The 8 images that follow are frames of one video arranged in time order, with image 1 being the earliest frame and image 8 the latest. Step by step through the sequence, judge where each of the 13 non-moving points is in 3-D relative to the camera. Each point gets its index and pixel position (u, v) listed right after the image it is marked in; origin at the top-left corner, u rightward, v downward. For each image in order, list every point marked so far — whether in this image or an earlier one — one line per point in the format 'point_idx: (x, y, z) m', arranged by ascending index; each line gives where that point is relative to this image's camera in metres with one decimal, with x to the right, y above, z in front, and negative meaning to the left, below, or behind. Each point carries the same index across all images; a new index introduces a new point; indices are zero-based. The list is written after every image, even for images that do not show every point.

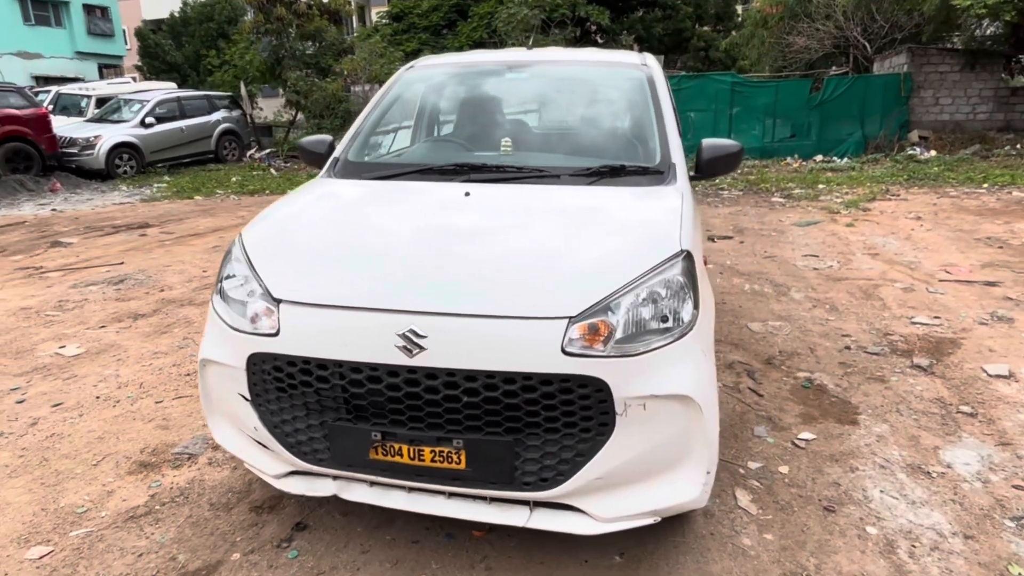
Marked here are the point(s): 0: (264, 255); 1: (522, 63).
0: (-0.9, +0.1, +2.2) m
1: (0.0, +1.2, +3.4) m
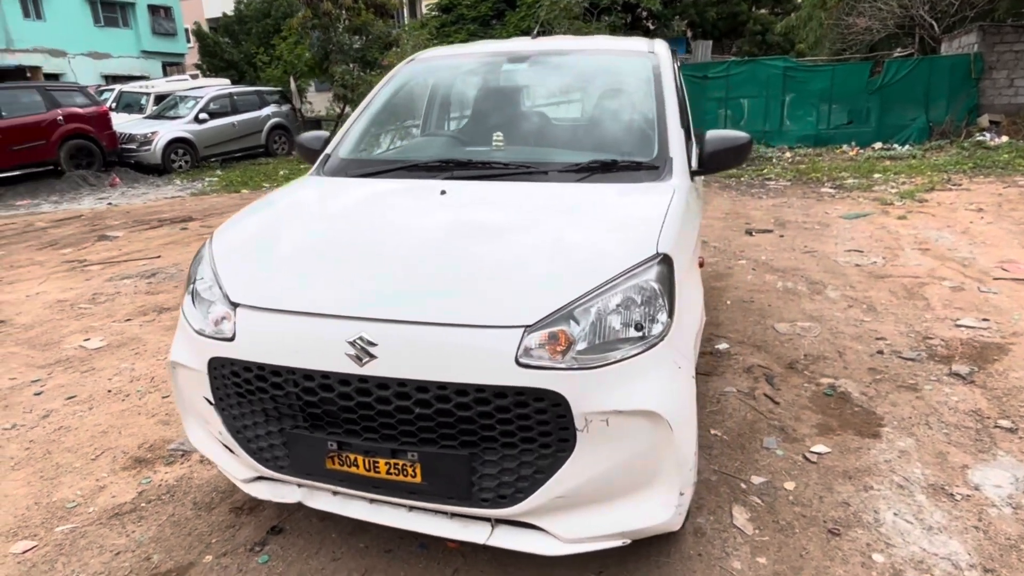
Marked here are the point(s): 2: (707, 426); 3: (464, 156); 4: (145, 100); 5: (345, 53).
0: (-1.0, +0.1, +2.1) m
1: (0.0, +1.2, +3.3) m
2: (+0.9, -0.7, +3.1) m
3: (-0.3, +0.6, +2.8) m
4: (-10.0, +5.1, +17.5) m
5: (-4.5, +6.3, +17.1) m
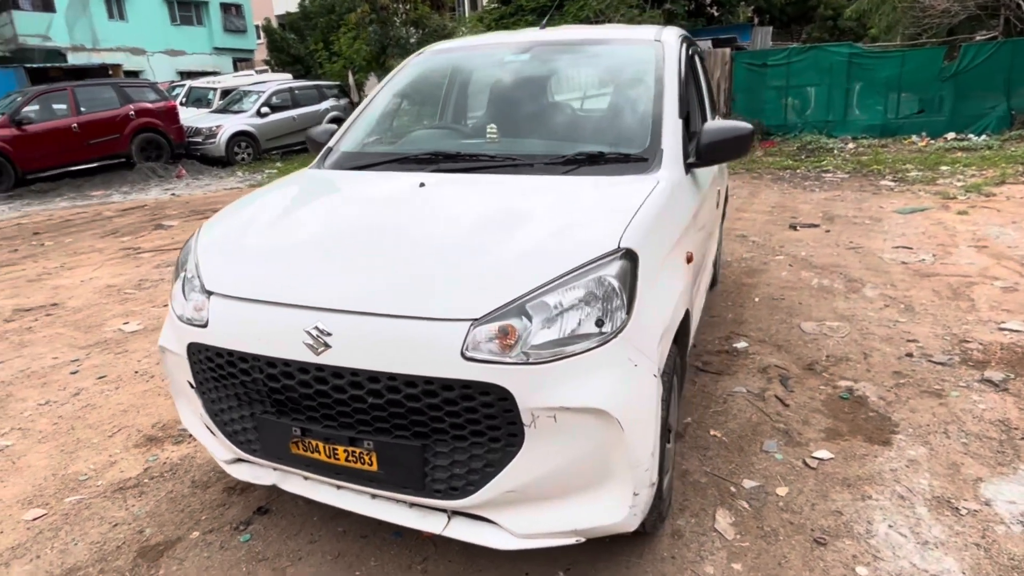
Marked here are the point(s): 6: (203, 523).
0: (-1.1, +0.1, +2.2) m
1: (+0.1, +1.3, +3.3) m
2: (+0.9, -0.7, +3.0) m
3: (-0.3, +0.6, +2.9) m
4: (-8.6, +5.5, +18.3) m
5: (-3.0, +6.6, +17.4) m
6: (-1.2, -0.9, +2.4) m
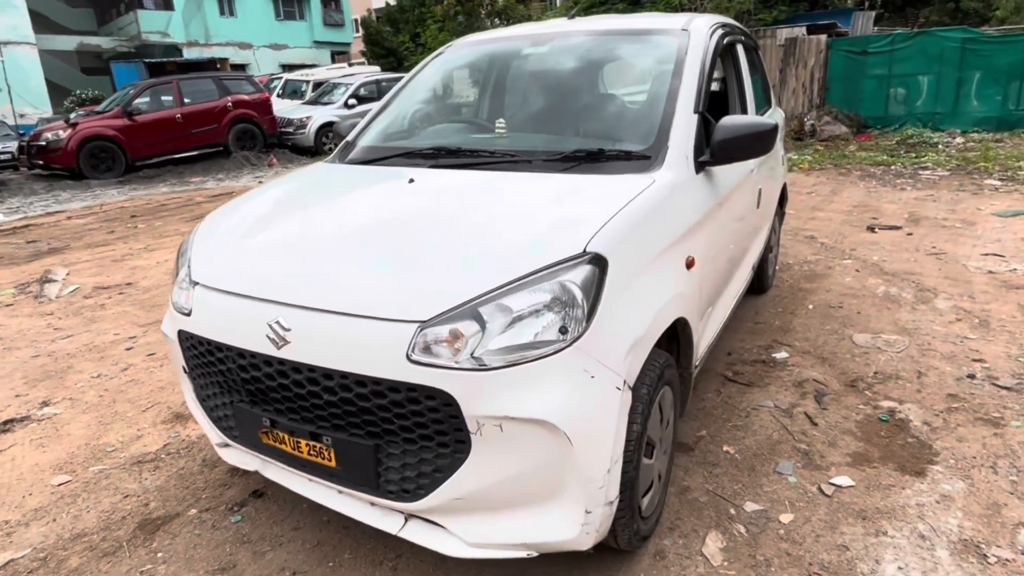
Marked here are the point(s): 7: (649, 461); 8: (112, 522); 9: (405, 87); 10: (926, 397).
0: (-1.1, +0.2, +2.3) m
1: (+0.2, +1.3, +3.2) m
2: (+0.9, -0.7, +2.8) m
3: (-0.3, +0.6, +2.8) m
4: (-6.2, +6.0, +19.1) m
5: (-0.8, +6.8, +17.5) m
6: (-1.2, -0.8, +2.5) m
7: (+0.5, -0.6, +2.1) m
8: (-1.5, -0.9, +2.4) m
9: (-0.6, +1.1, +3.4) m
10: (+2.0, -0.5, +3.1) m
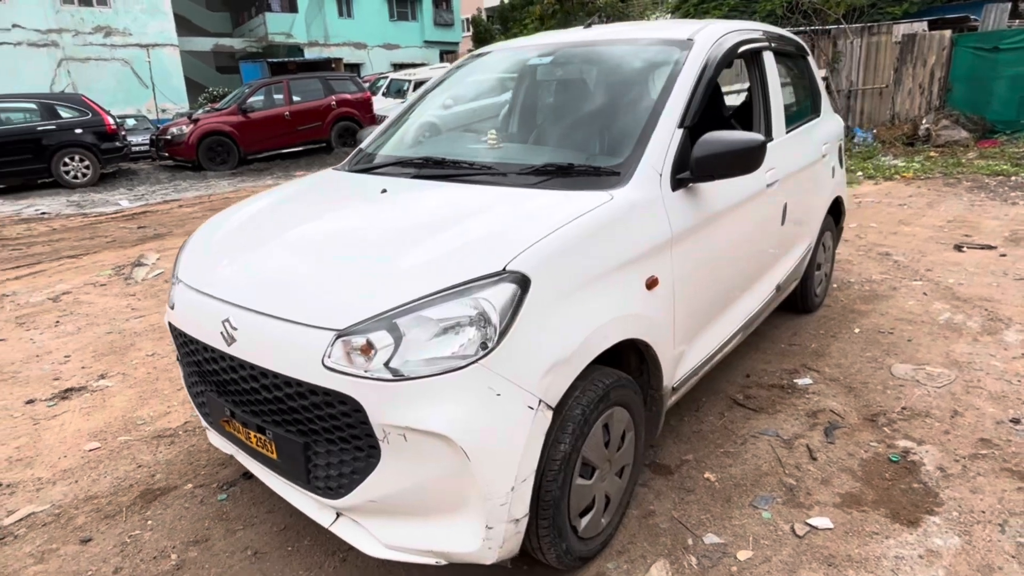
0: (-1.2, +0.2, +2.5) m
1: (+0.3, +1.2, +3.2) m
2: (+0.8, -0.8, +2.7) m
3: (-0.3, +0.6, +2.9) m
4: (-3.3, +6.3, +19.9) m
5: (+1.8, +6.8, +17.4) m
6: (-1.4, -0.8, +2.8) m
7: (+0.2, -0.6, +2.1) m
8: (-1.7, -0.9, +2.7) m
9: (-0.5, +1.1, +3.5) m
10: (+2.0, -0.7, +2.9) m
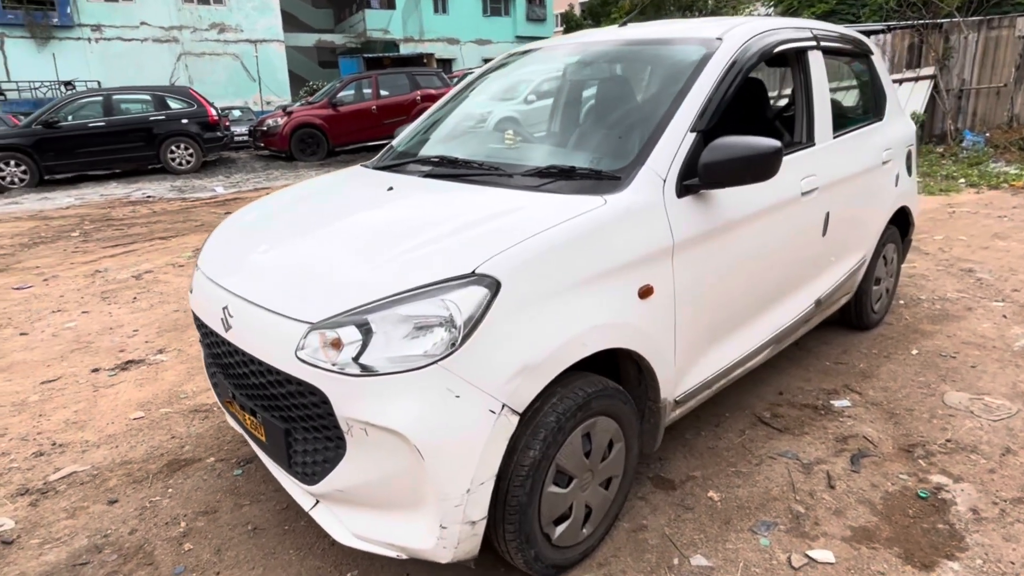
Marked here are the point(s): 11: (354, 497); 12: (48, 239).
0: (-1.2, +0.2, +2.7) m
1: (+0.4, +1.2, +3.1) m
2: (+0.8, -0.8, +2.6) m
3: (-0.2, +0.6, +2.9) m
4: (-0.7, +6.5, +20.1) m
5: (+4.0, +6.8, +17.0) m
6: (-1.3, -0.8, +3.0) m
7: (+0.2, -0.7, +2.1) m
8: (-1.7, -0.8, +2.9) m
9: (-0.3, +1.1, +3.6) m
10: (+2.0, -0.8, +2.6) m
11: (-0.5, -0.6, +1.9) m
12: (-6.0, +0.6, +8.4) m
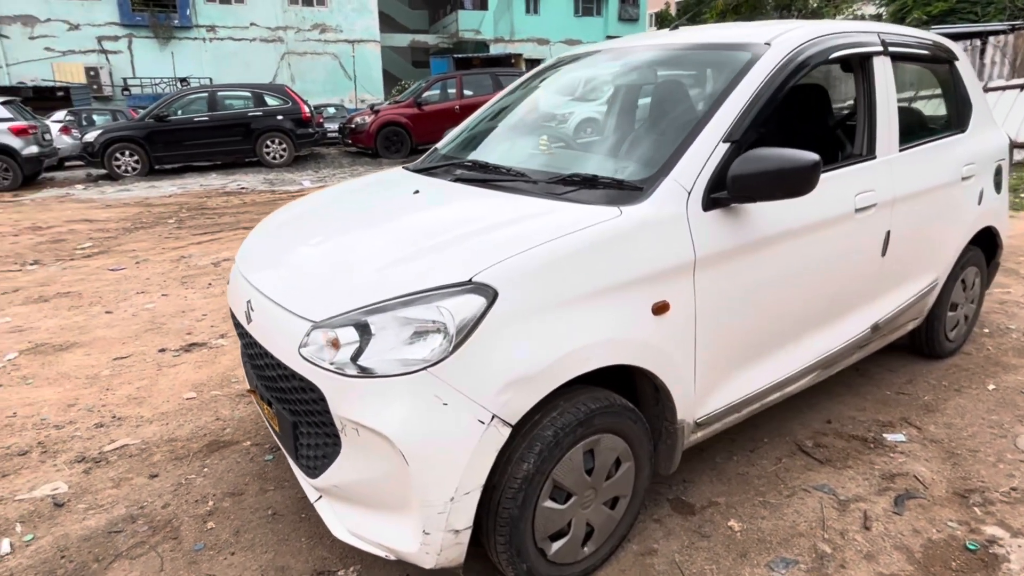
0: (-1.1, +0.3, +2.8) m
1: (+0.6, +1.1, +3.0) m
2: (+0.9, -0.9, +2.5) m
3: (0.0, +0.6, +2.9) m
4: (+1.9, +6.4, +20.0) m
5: (+6.3, +6.5, +16.3) m
6: (-1.2, -0.7, +3.1) m
7: (+0.2, -0.7, +2.0) m
8: (-1.5, -0.7, +3.1) m
9: (0.0, +1.1, +3.6) m
10: (+2.0, -0.9, +2.3) m
11: (-0.5, -0.6, +1.9) m
12: (-5.1, +0.9, +9.0) m
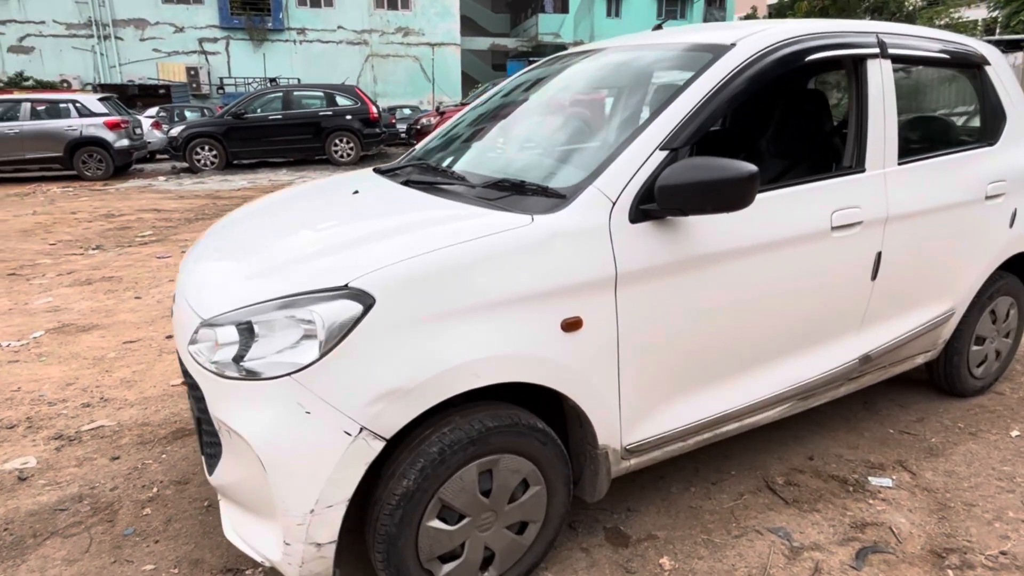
0: (-1.3, +0.3, +2.8) m
1: (+0.5, +1.1, +2.9) m
2: (+0.6, -1.0, +2.3) m
3: (-0.2, +0.6, +2.8) m
4: (+4.1, +6.2, +19.6) m
5: (+7.9, +6.0, +15.4) m
6: (-1.4, -0.7, +3.2) m
7: (-0.2, -0.7, +1.9) m
8: (-1.7, -0.7, +3.2) m
9: (-0.1, +1.0, +3.5) m
10: (+1.7, -1.0, +2.0) m
11: (-0.8, -0.6, +1.9) m
12: (-4.5, +1.1, +9.5) m
